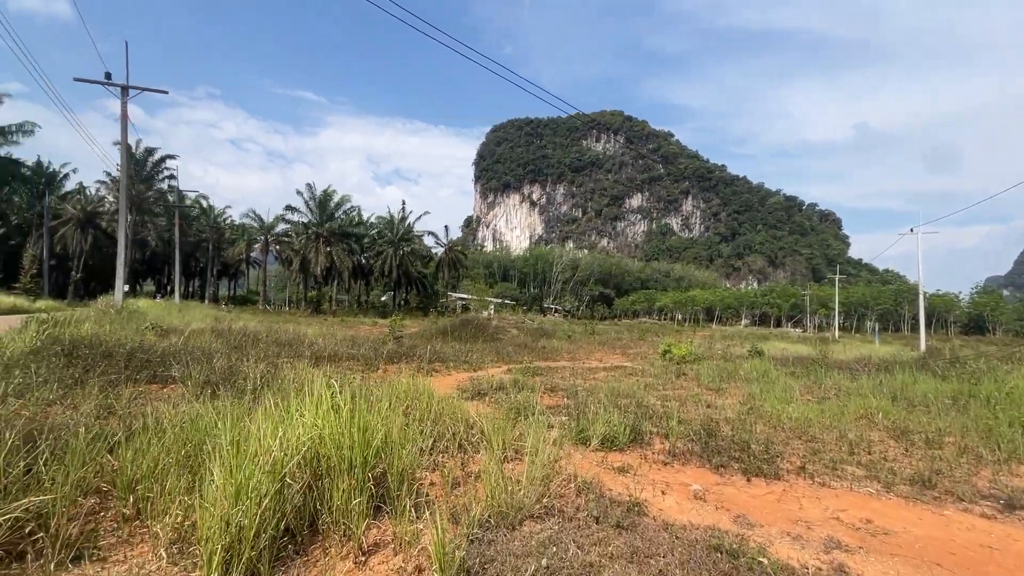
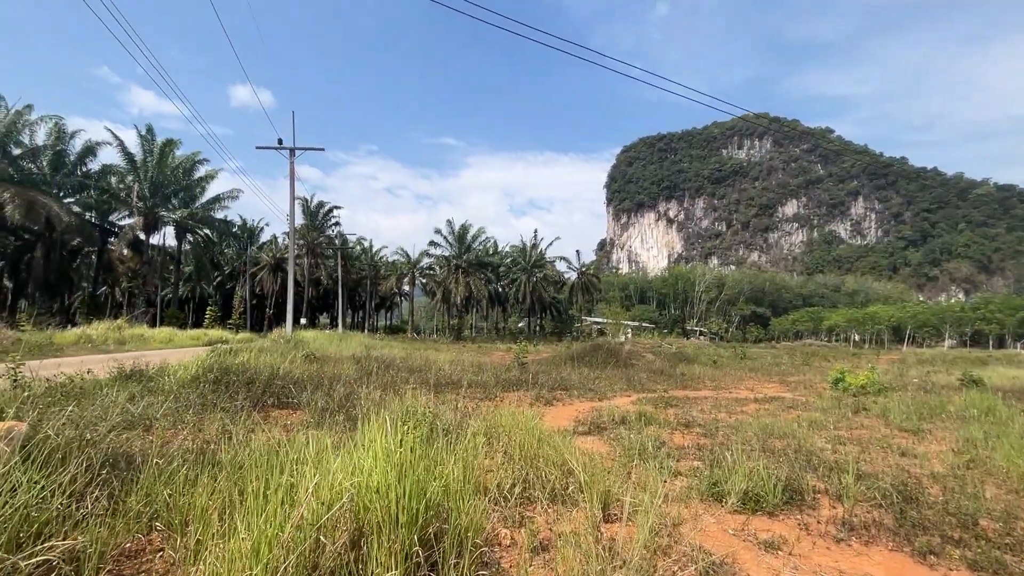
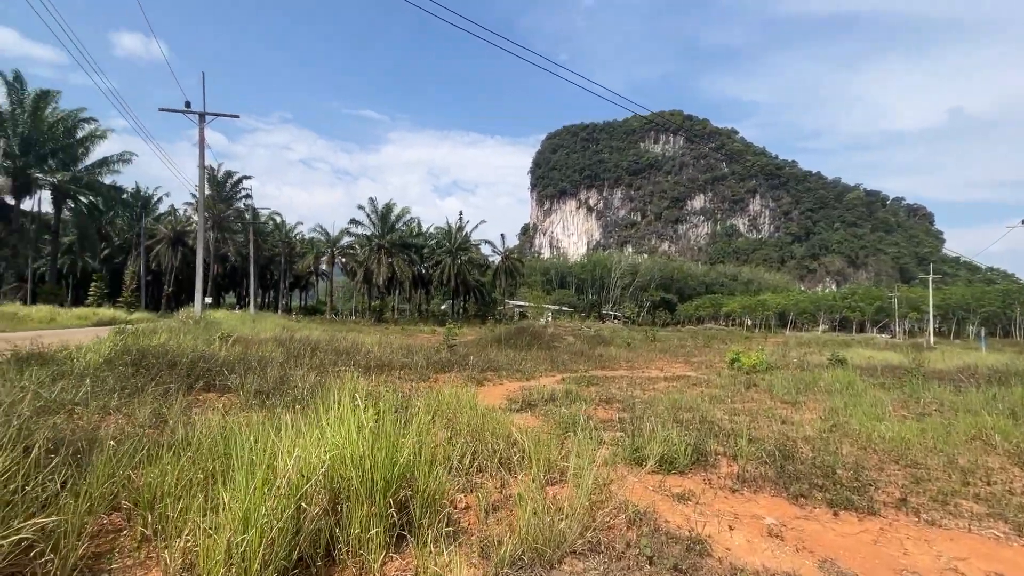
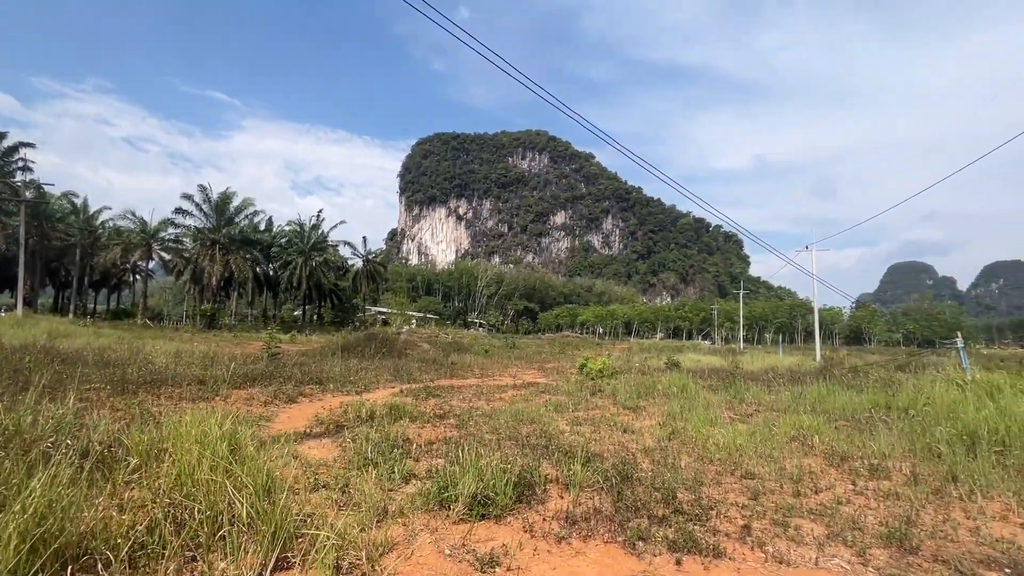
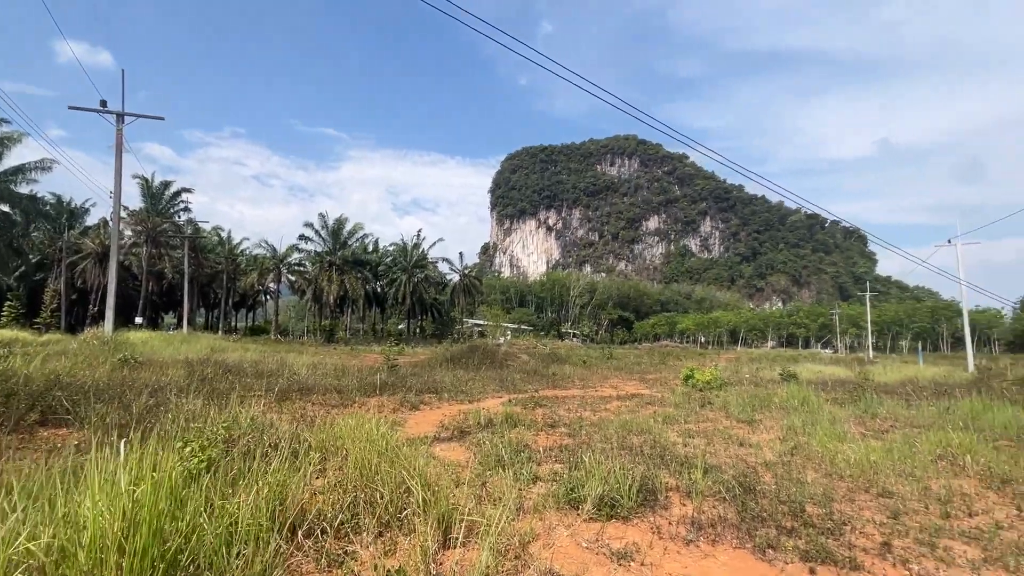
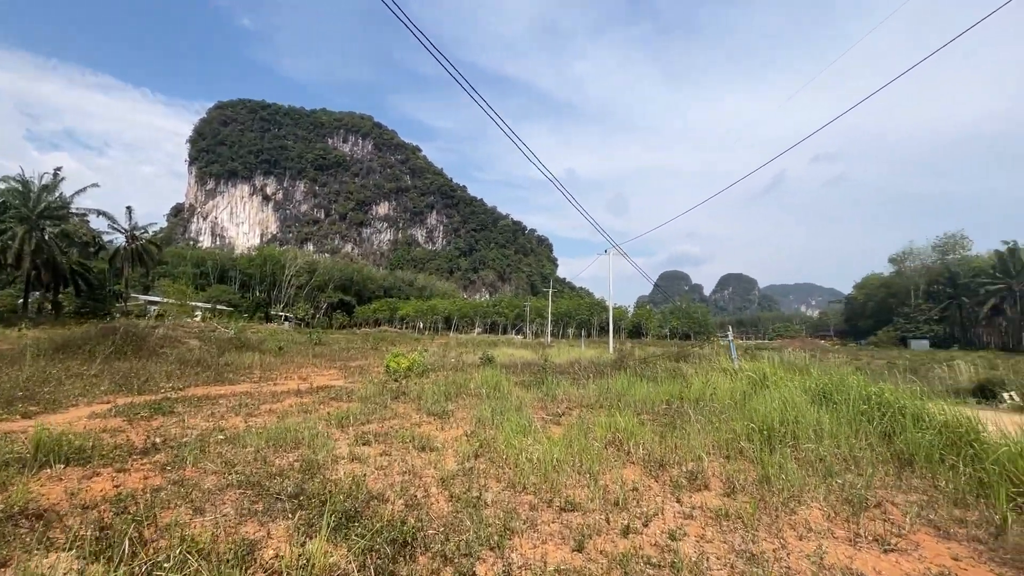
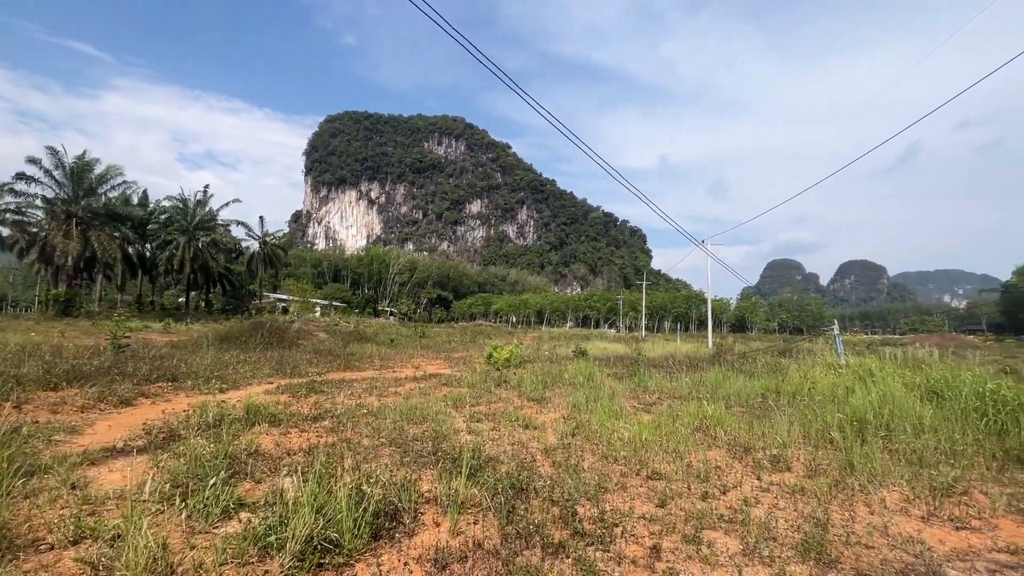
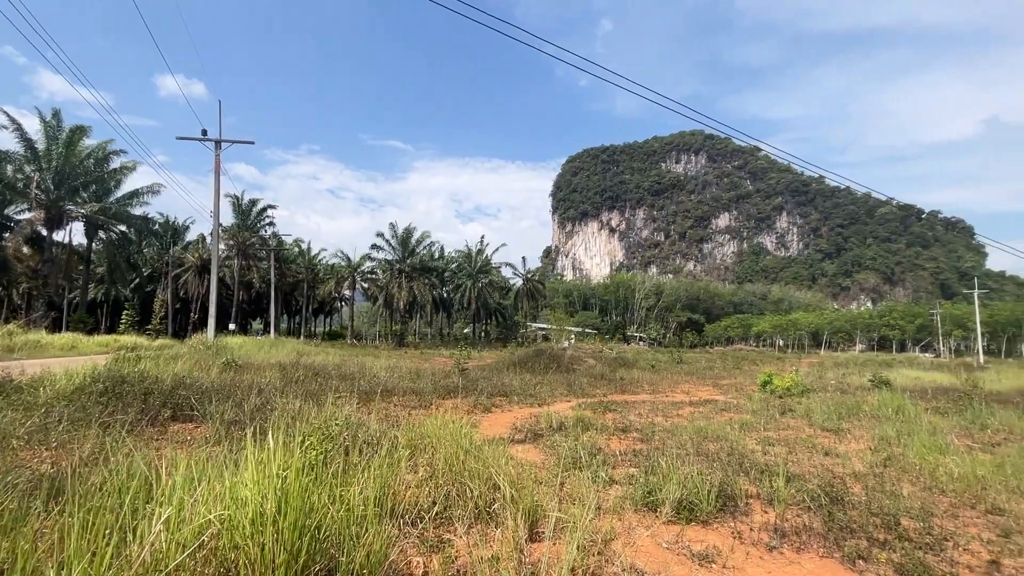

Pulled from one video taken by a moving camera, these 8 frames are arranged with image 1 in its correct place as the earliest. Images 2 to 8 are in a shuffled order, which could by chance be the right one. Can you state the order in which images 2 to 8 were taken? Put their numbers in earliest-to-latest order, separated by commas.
3, 2, 8, 5, 4, 7, 6
